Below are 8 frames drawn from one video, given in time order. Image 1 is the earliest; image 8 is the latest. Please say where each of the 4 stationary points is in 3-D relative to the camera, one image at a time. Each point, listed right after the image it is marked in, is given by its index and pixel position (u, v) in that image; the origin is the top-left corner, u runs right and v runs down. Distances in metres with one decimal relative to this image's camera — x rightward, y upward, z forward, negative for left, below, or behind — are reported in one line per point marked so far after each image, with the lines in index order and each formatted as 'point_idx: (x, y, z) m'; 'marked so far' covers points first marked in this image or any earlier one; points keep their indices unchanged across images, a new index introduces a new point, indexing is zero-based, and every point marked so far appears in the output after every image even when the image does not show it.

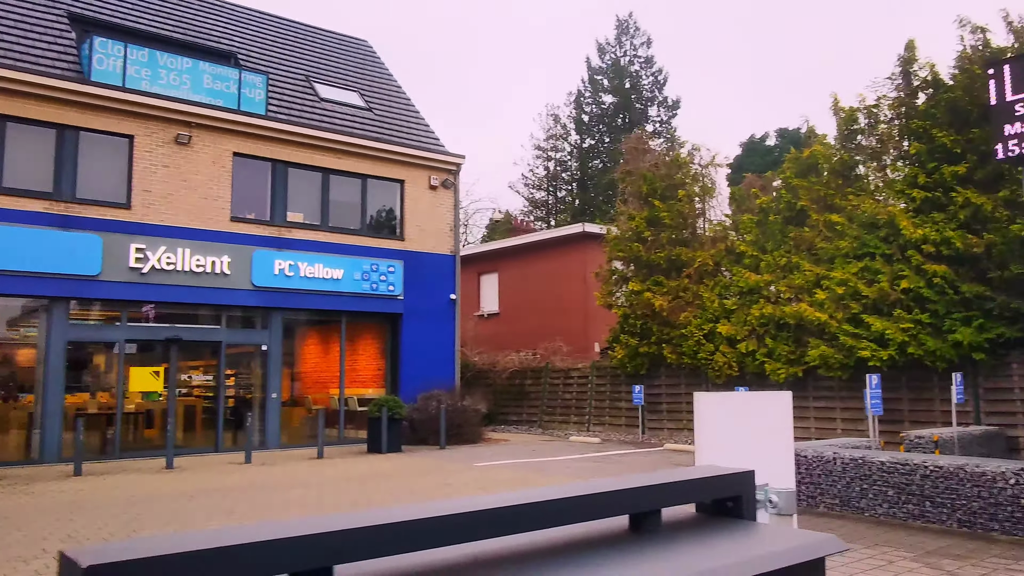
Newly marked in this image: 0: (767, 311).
0: (+5.0, -0.5, +16.2) m
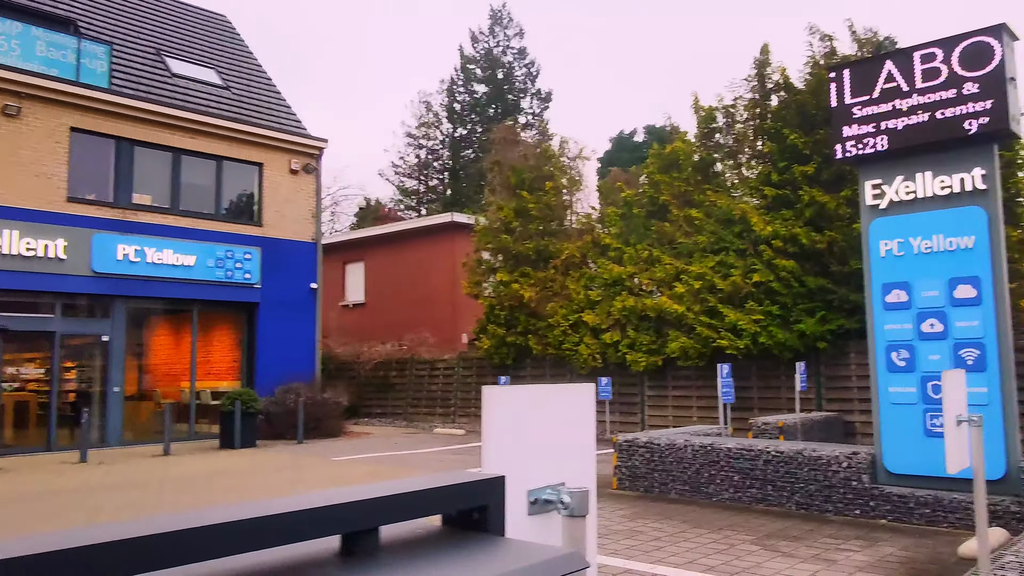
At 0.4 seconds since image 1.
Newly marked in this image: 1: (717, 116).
0: (+2.3, -0.3, +16.6) m
1: (+4.2, +3.6, +17.3) m
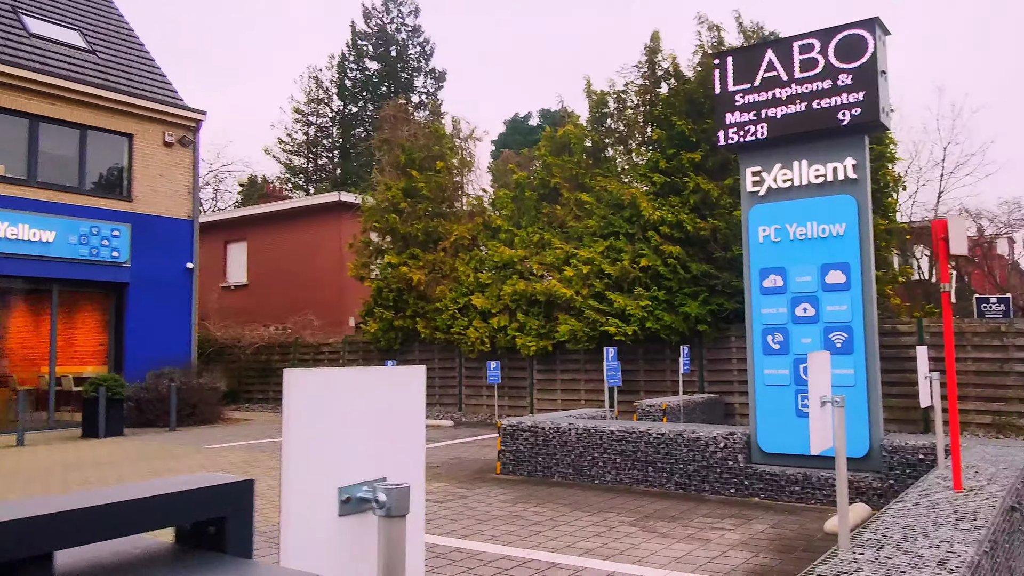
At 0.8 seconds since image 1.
0: (+0.2, 0.0, +16.6) m
1: (+2.0, +3.9, +17.4) m
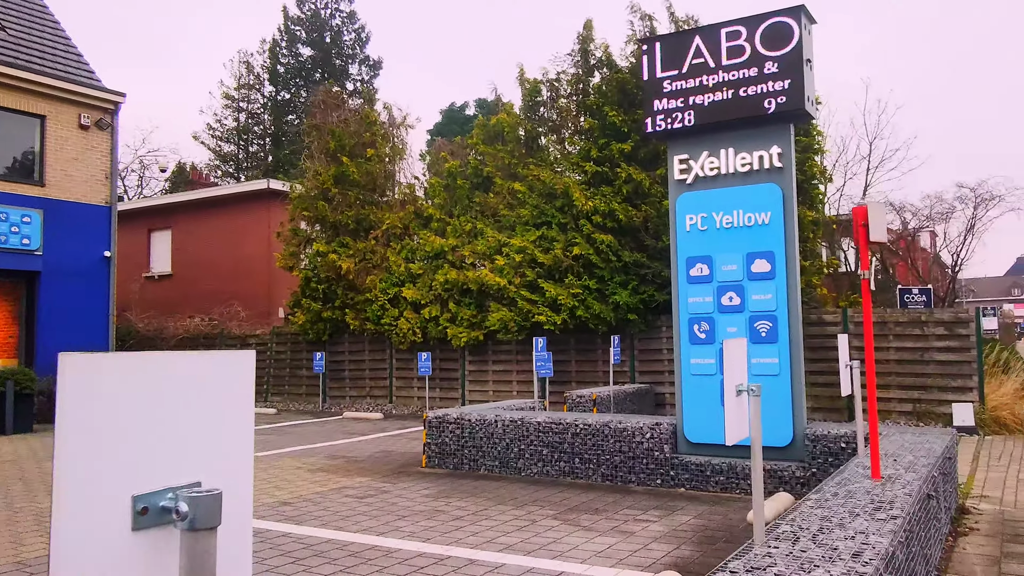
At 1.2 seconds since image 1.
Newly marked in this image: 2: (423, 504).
0: (-1.2, +0.2, +16.3) m
1: (+0.6, +4.1, +17.3) m
2: (-0.8, -2.0, +7.8) m
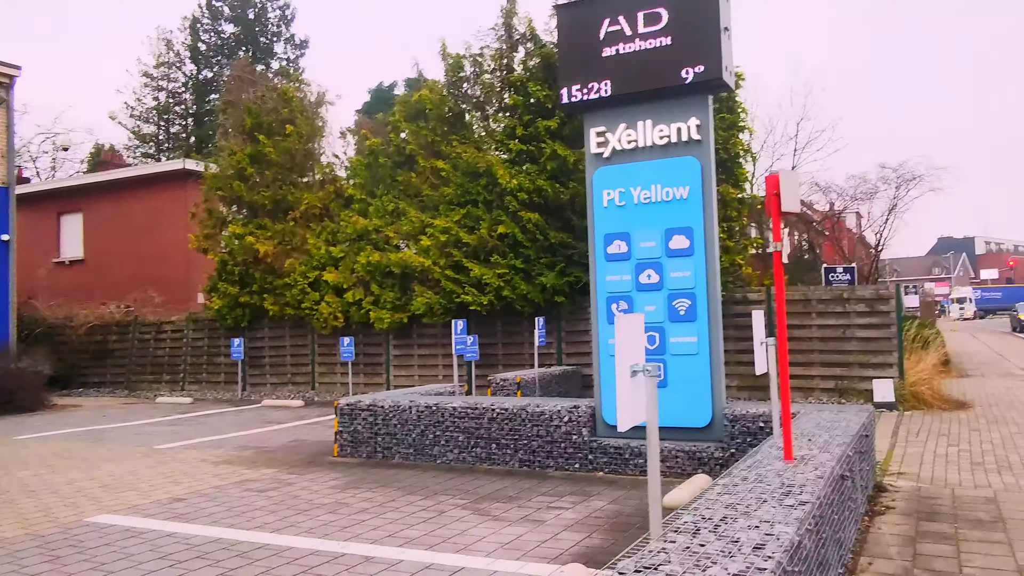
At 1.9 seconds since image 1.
0: (-2.6, +0.5, +15.8) m
1: (-0.9, +4.5, +16.8) m
2: (-1.6, -1.8, +7.3) m
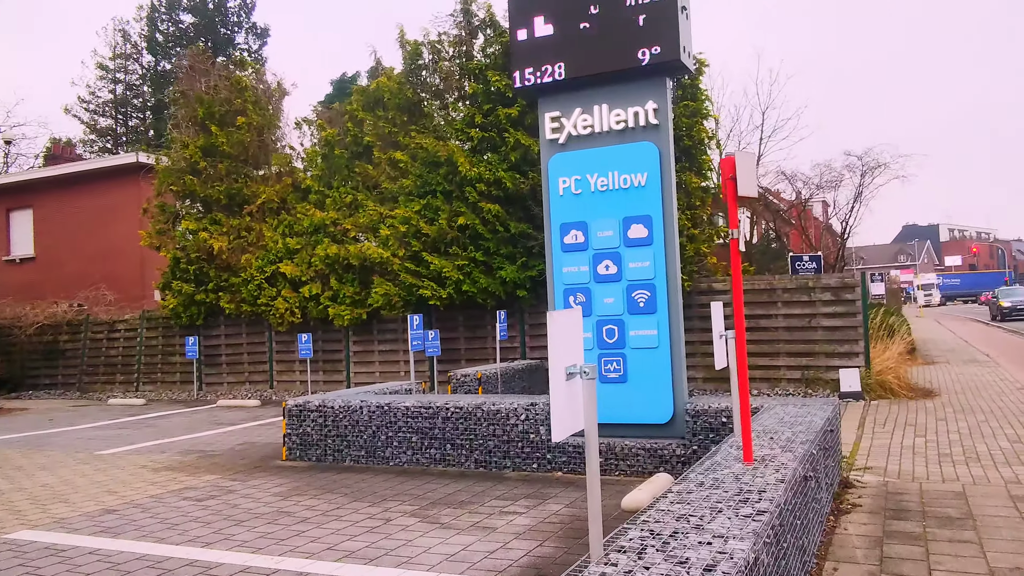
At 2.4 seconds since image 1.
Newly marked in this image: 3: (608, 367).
0: (-3.3, +0.6, +15.3) m
1: (-1.7, +4.6, +16.3) m
2: (-2.0, -1.8, +6.9) m
3: (+0.9, -0.7, +7.6) m
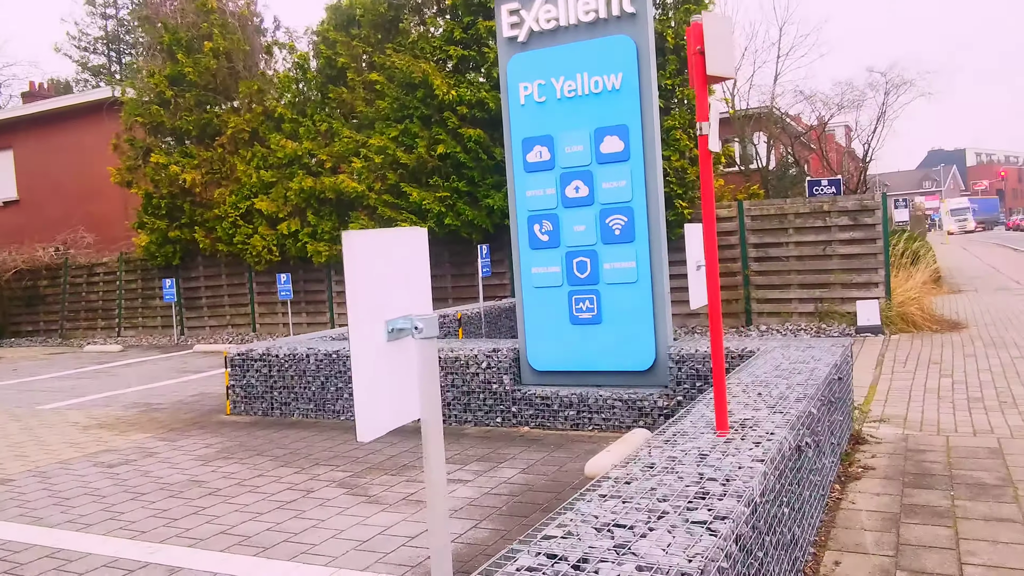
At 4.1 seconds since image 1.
0: (-3.5, +1.7, +14.2) m
1: (-2.0, +5.8, +14.9) m
2: (-2.3, -1.3, +6.0) m
3: (+0.5, -0.1, +6.6) m
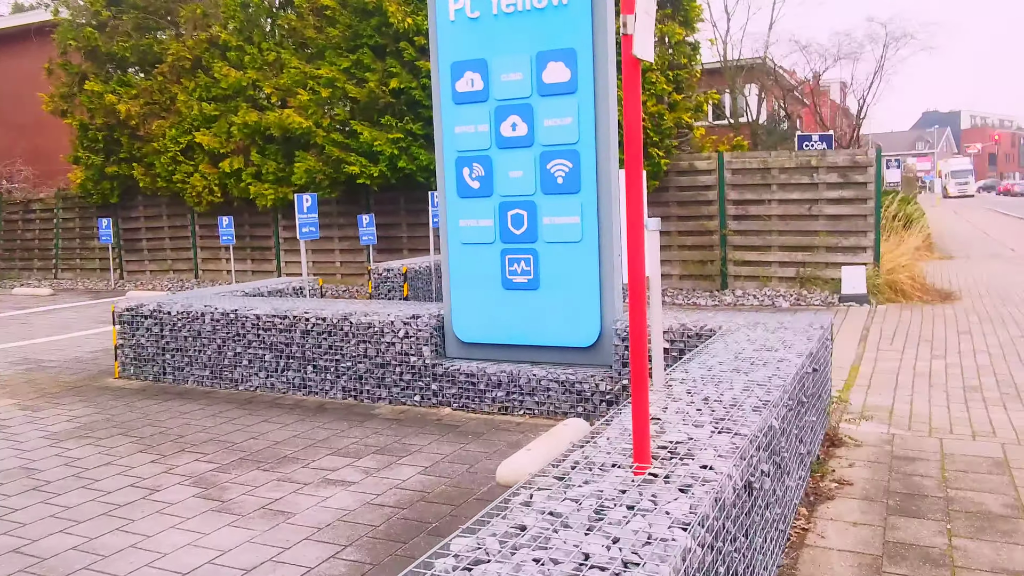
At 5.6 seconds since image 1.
0: (-4.0, +2.6, +13.0) m
1: (-2.4, +6.6, +13.4) m
2: (-2.9, -1.0, +4.9) m
3: (0.0, +0.1, +5.5) m
